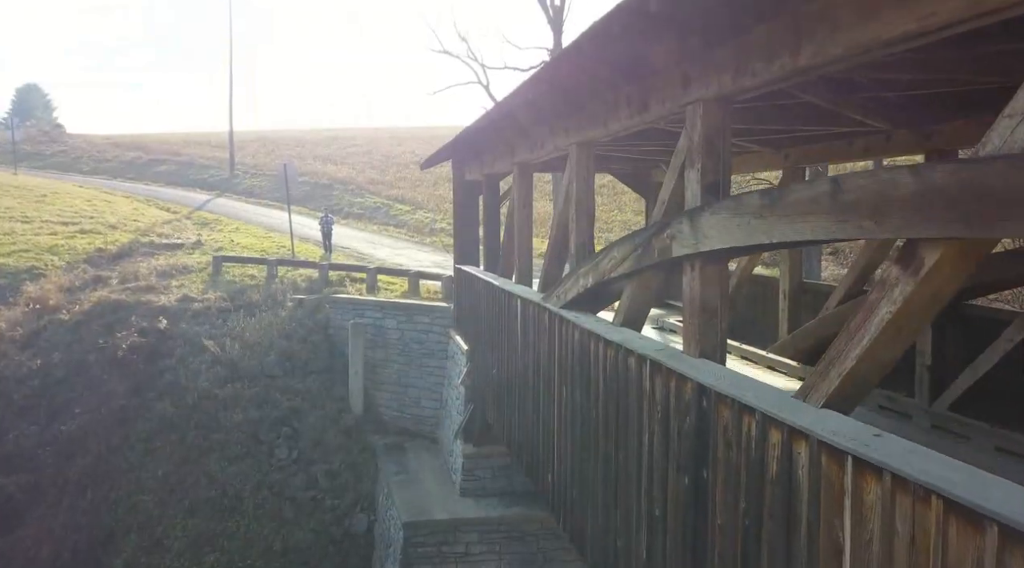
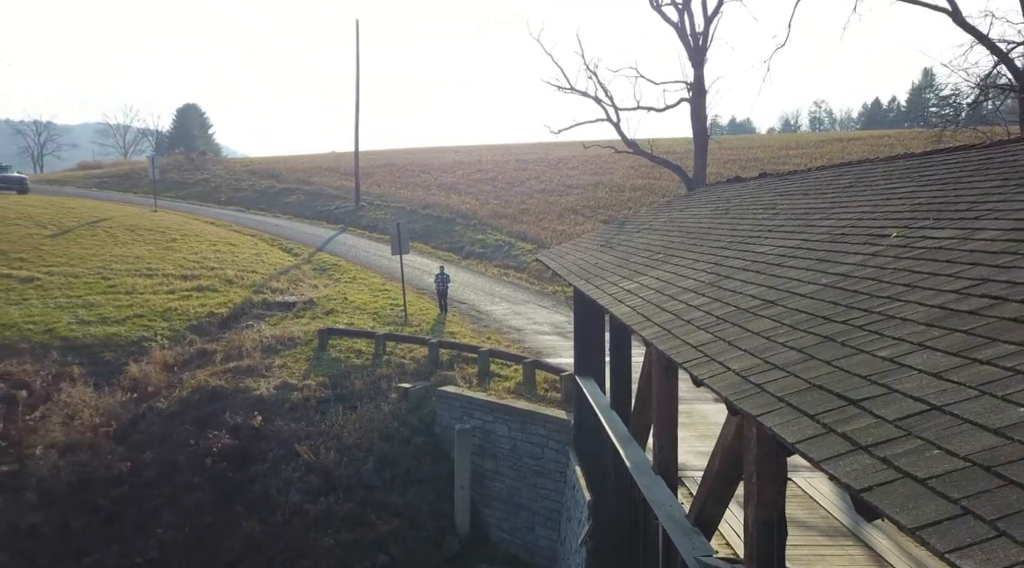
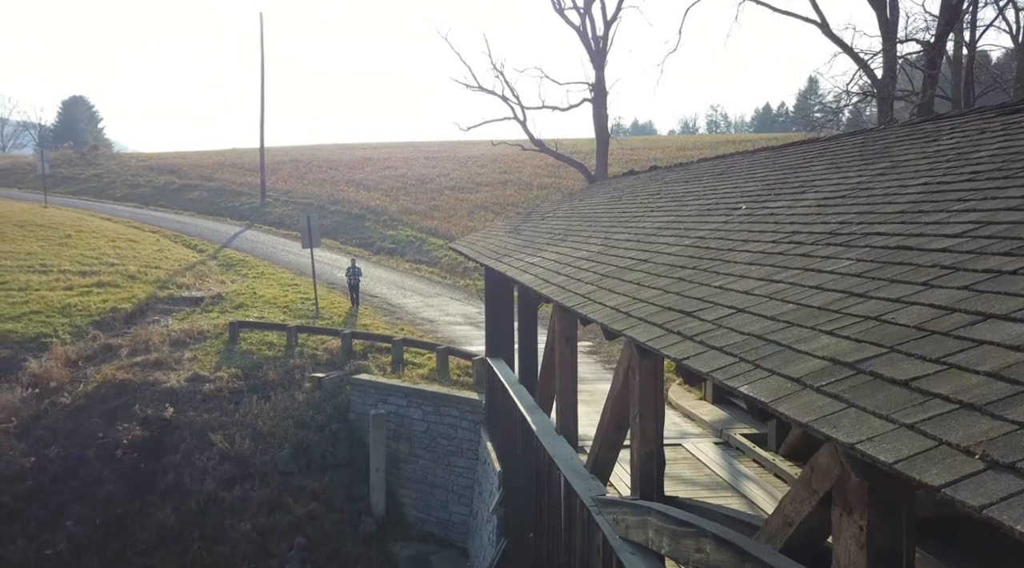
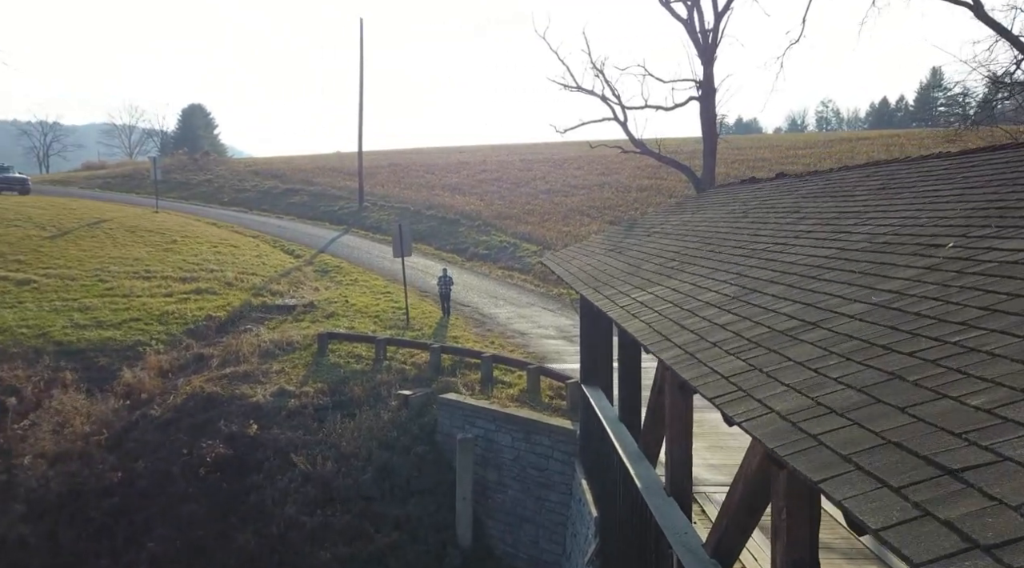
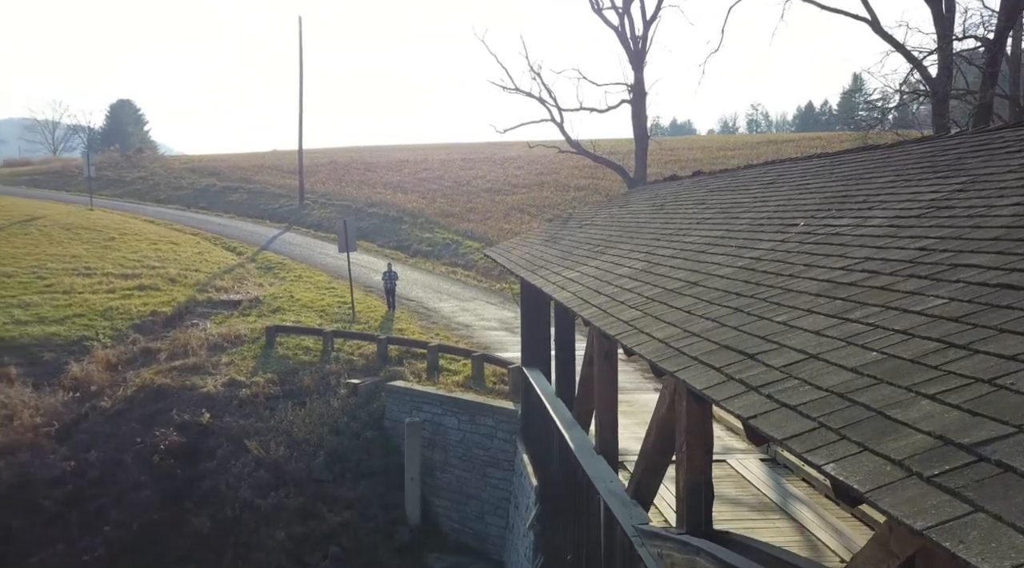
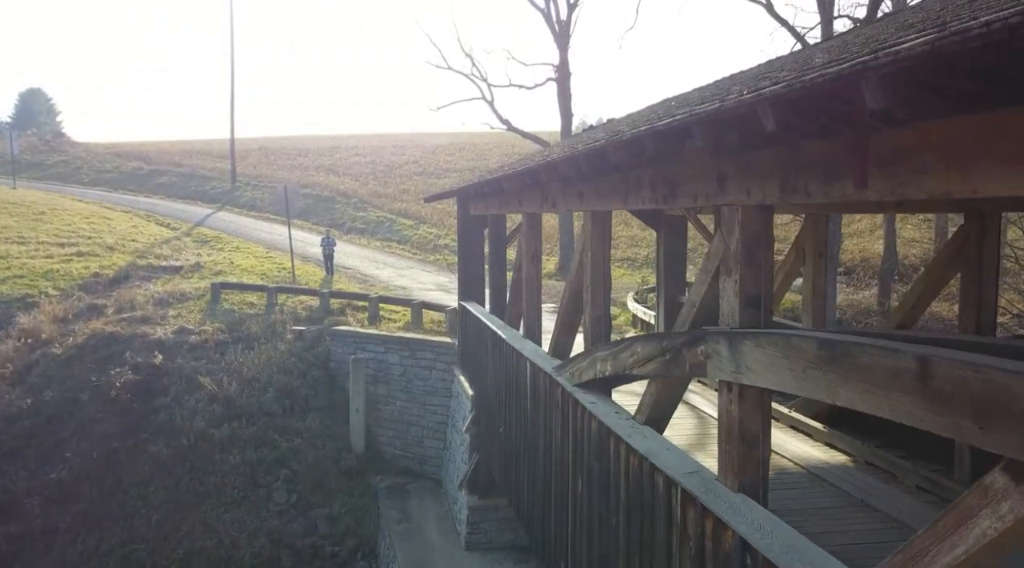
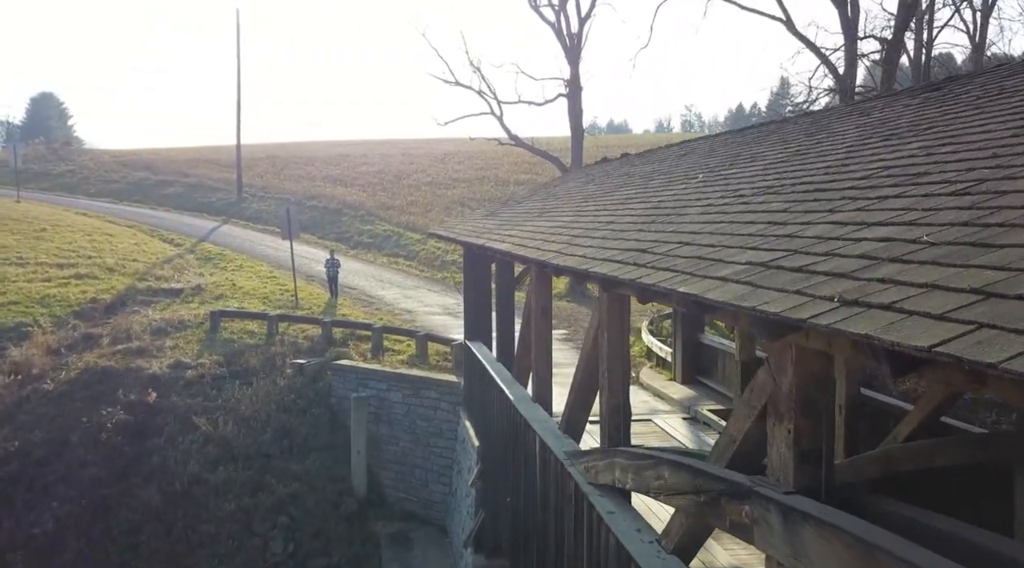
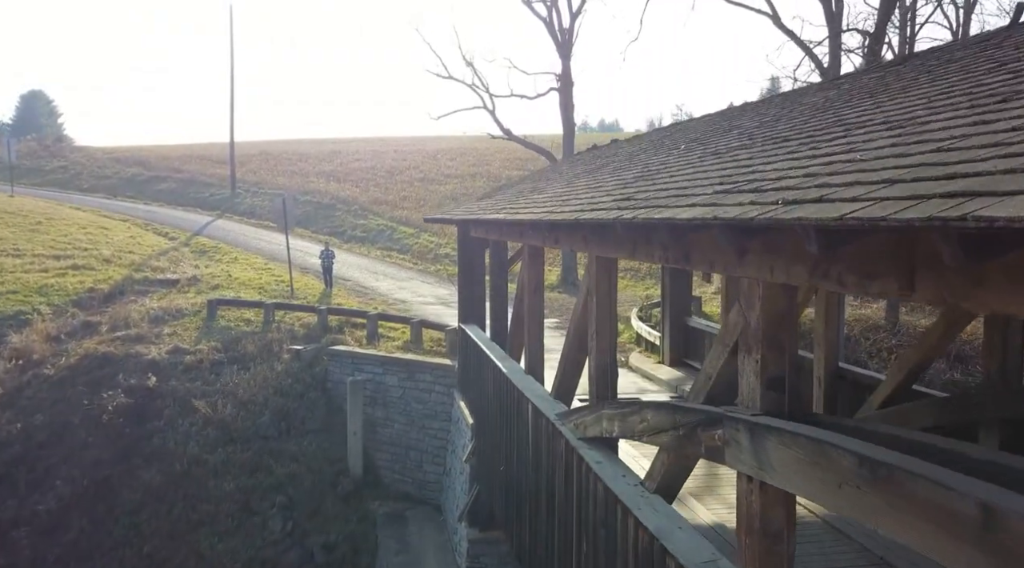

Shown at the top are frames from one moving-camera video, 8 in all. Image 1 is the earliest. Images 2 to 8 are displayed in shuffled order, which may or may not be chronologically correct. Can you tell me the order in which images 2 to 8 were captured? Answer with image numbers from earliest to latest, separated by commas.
6, 8, 7, 3, 5, 2, 4
